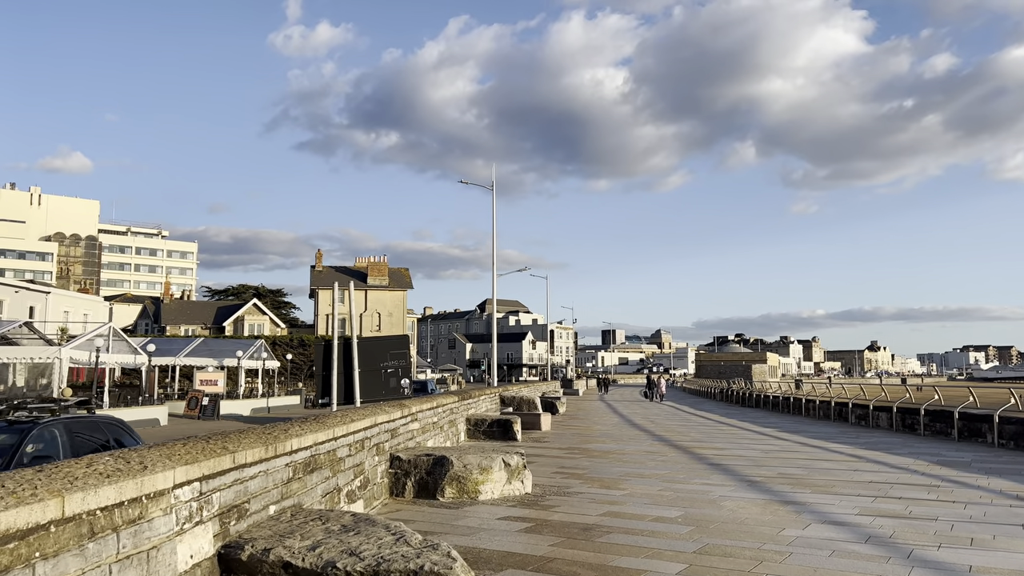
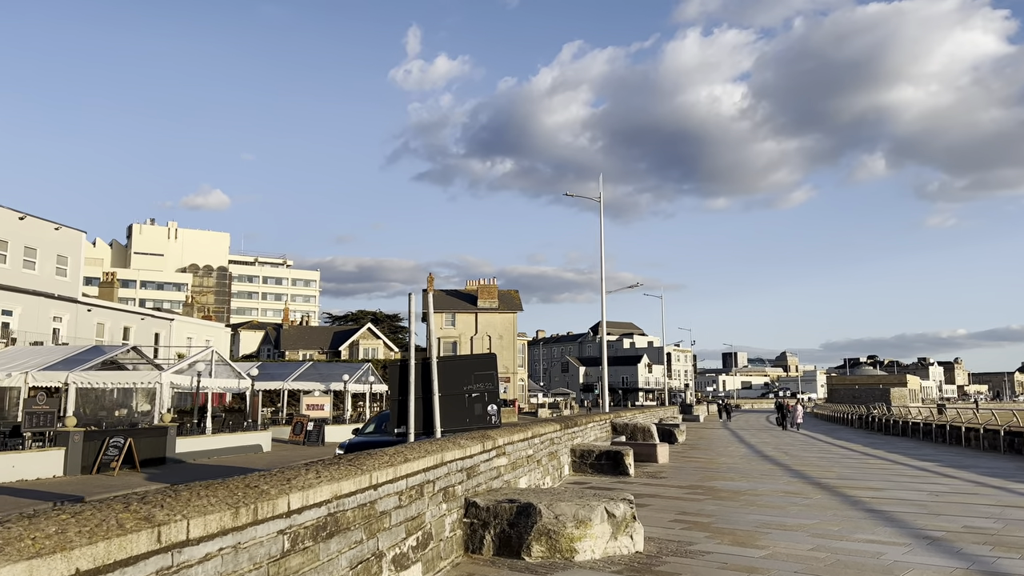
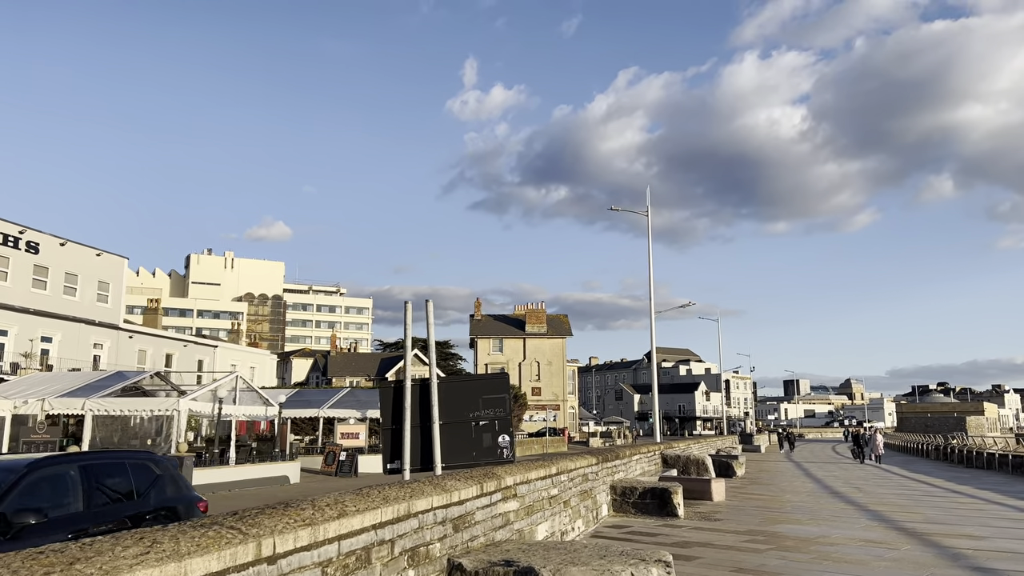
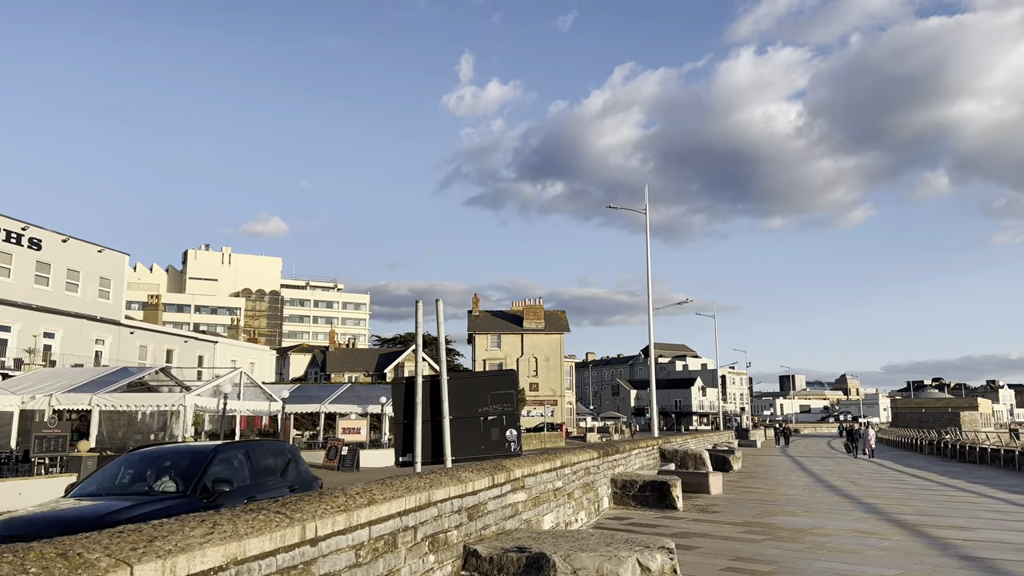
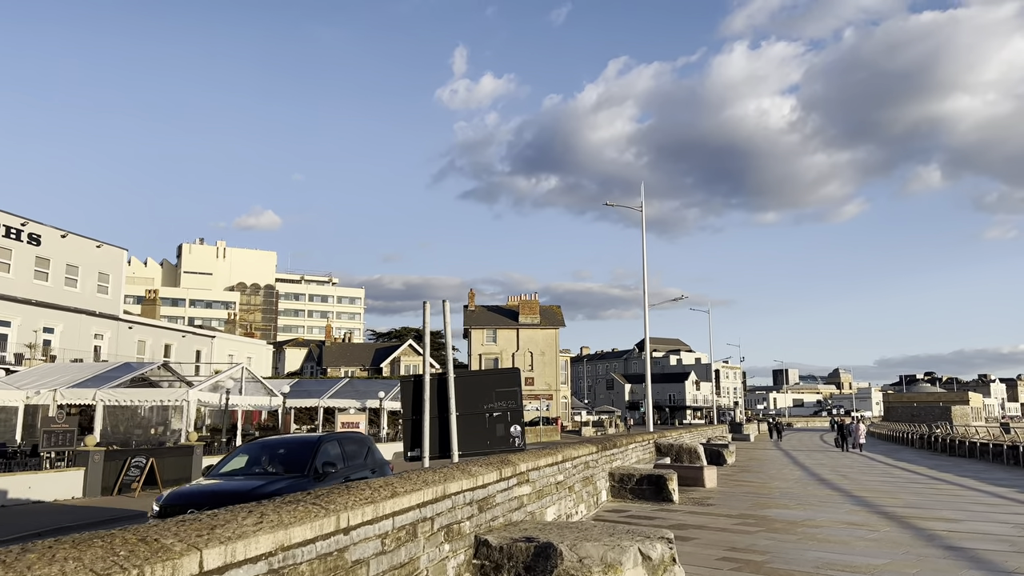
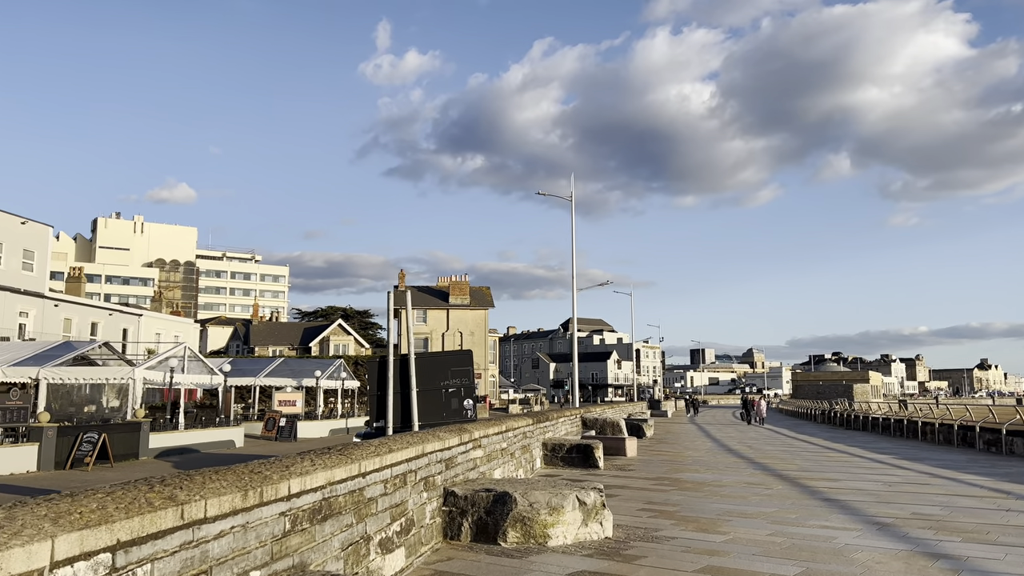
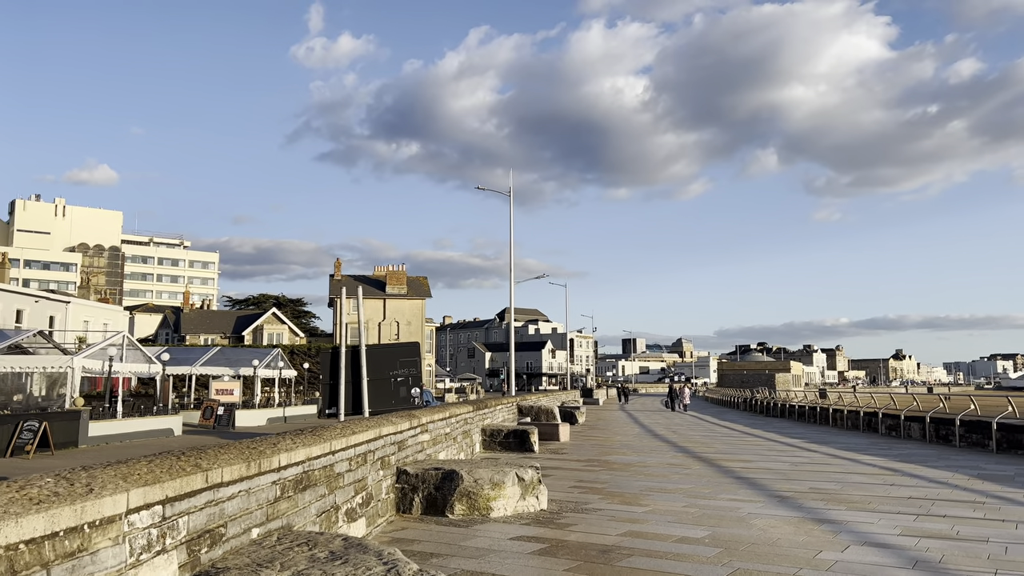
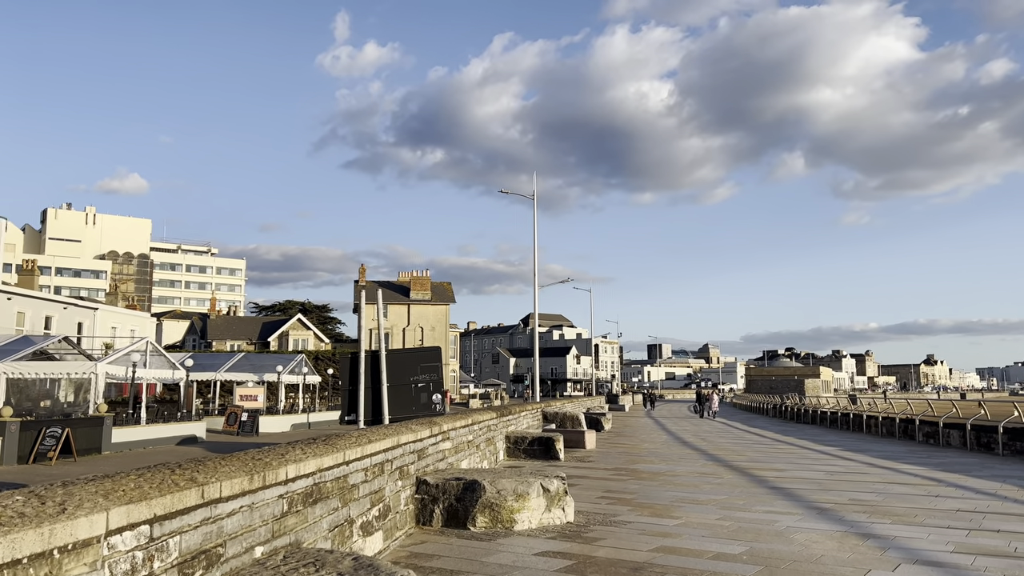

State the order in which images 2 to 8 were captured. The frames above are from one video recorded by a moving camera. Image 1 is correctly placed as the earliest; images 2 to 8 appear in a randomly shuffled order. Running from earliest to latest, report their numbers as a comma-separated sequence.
7, 8, 6, 2, 5, 4, 3
